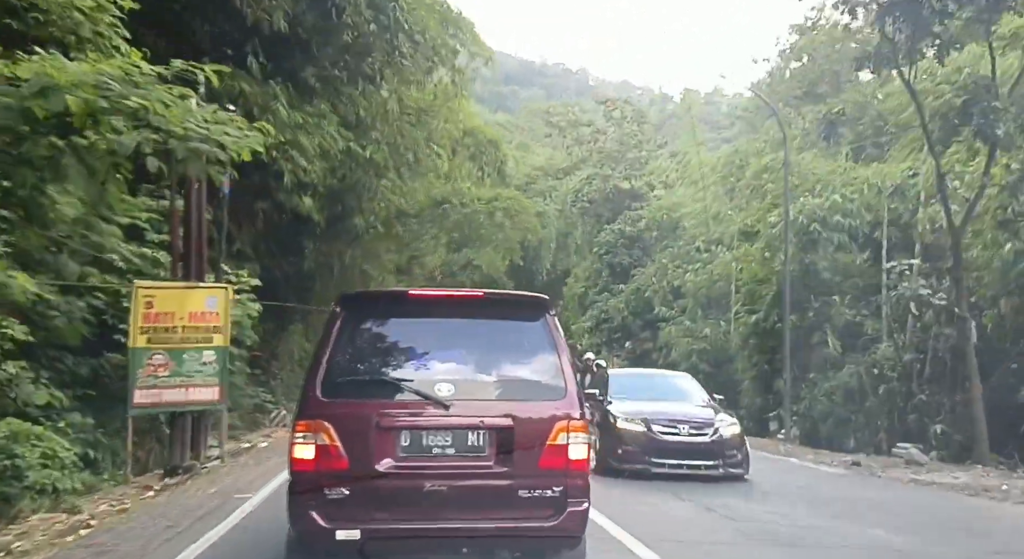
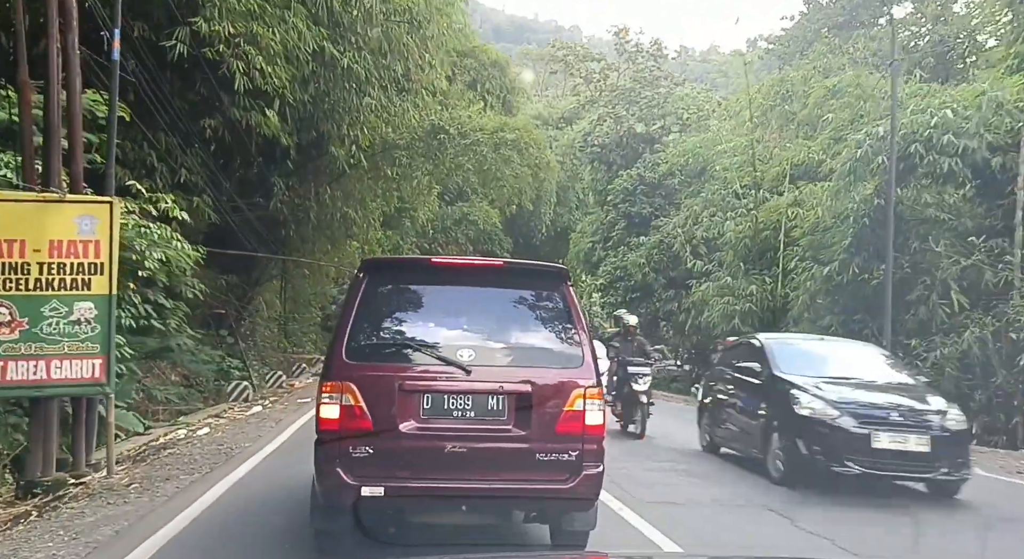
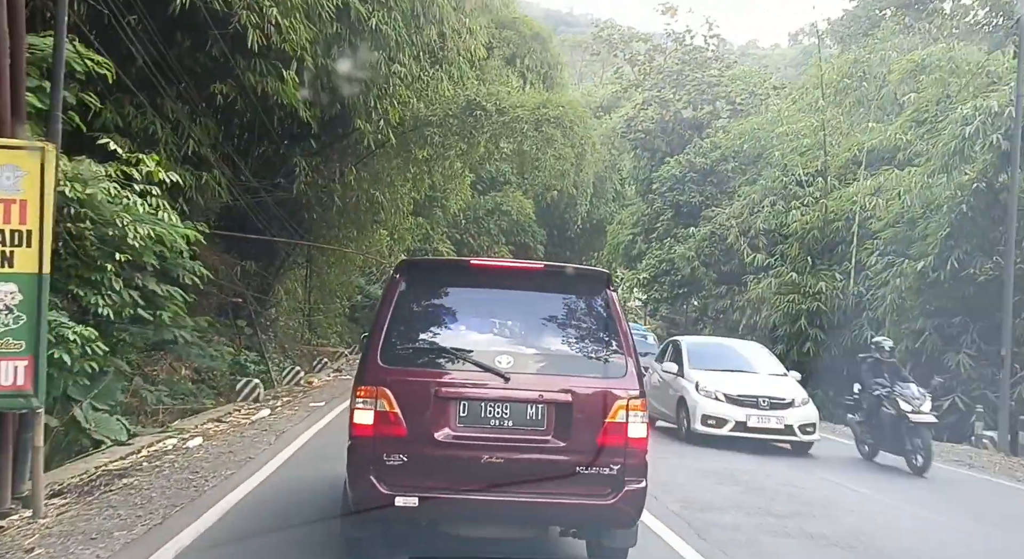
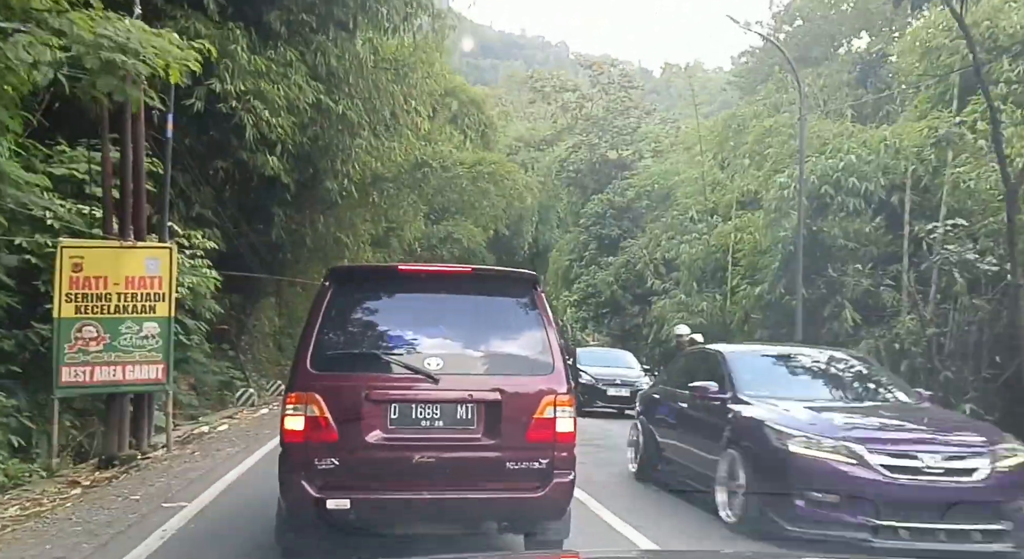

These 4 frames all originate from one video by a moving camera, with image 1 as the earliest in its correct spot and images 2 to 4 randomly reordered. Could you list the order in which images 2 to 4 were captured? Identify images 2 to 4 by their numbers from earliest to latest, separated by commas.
4, 2, 3
